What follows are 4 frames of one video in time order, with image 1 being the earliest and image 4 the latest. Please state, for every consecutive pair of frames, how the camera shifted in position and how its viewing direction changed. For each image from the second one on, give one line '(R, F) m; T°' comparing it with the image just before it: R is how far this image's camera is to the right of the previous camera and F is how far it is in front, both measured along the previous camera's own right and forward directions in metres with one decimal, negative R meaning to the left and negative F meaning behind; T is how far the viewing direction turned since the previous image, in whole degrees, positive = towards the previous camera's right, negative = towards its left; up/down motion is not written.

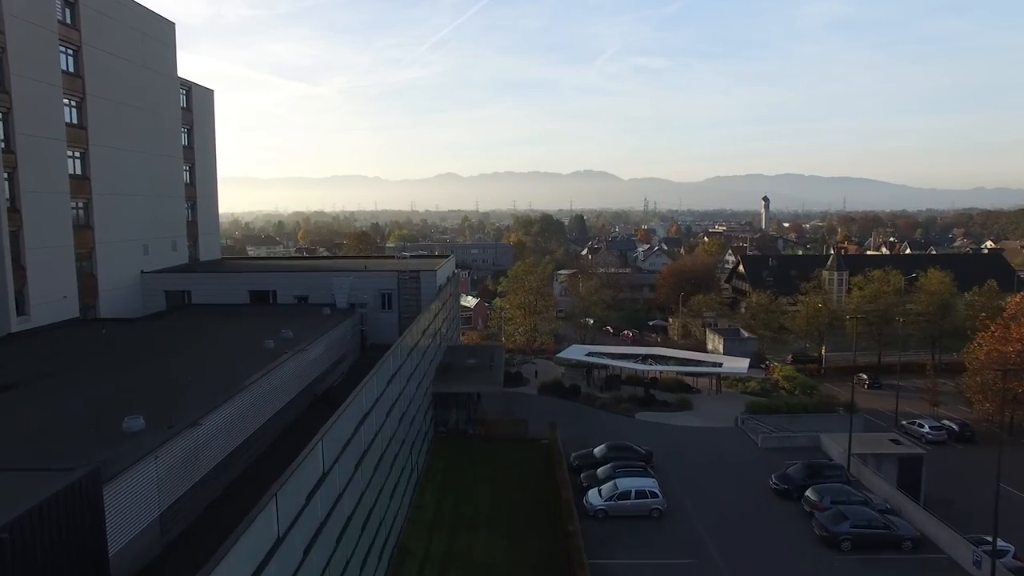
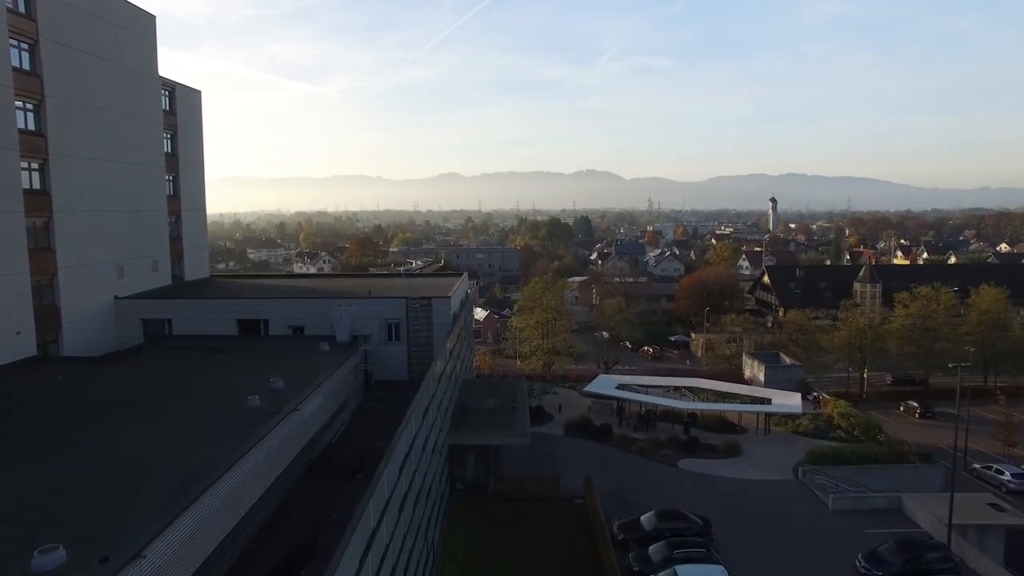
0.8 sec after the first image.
(-0.3, +1.5) m; 0°
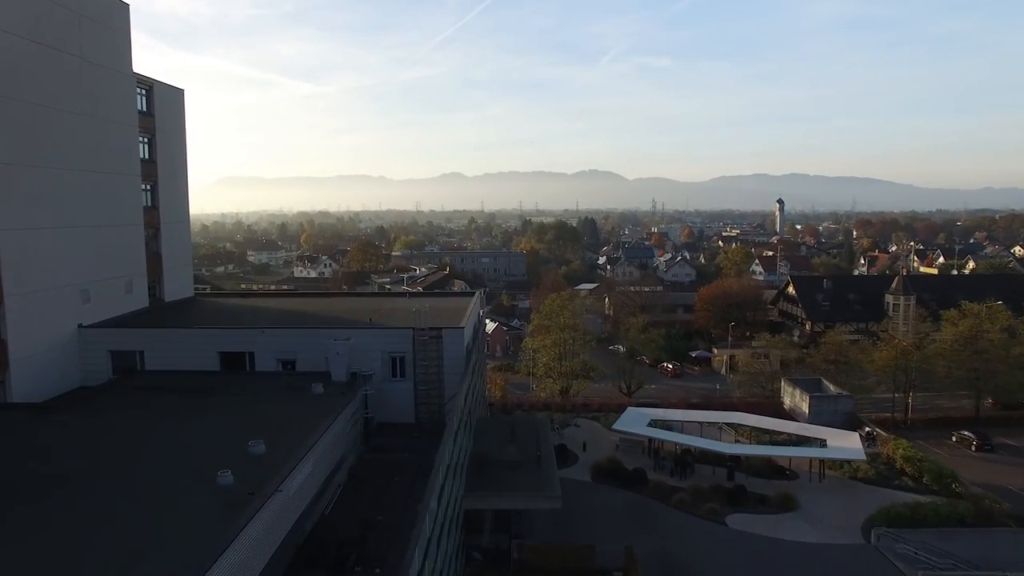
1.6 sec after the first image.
(-0.3, +1.4) m; 0°
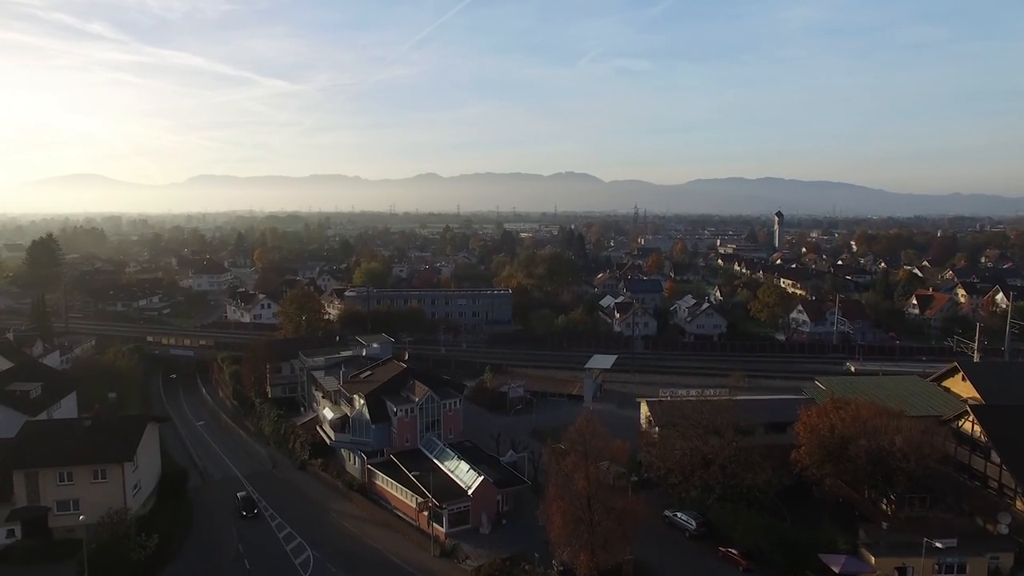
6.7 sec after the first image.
(-0.4, +10.1) m; +2°
